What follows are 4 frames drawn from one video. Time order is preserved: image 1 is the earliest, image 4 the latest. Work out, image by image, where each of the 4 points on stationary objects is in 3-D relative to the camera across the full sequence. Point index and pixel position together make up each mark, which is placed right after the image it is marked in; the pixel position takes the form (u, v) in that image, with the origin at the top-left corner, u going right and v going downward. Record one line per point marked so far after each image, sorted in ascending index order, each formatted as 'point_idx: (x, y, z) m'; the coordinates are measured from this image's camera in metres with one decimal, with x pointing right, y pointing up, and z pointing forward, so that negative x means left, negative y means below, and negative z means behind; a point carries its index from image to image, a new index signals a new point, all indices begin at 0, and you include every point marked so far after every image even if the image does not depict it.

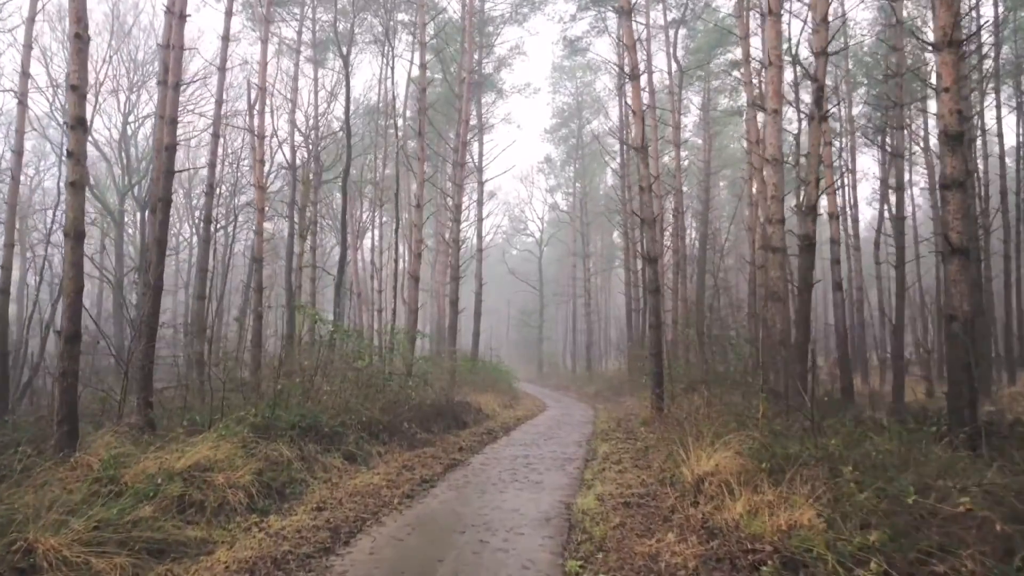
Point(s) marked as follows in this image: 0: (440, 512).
0: (-0.6, -1.8, +5.3) m
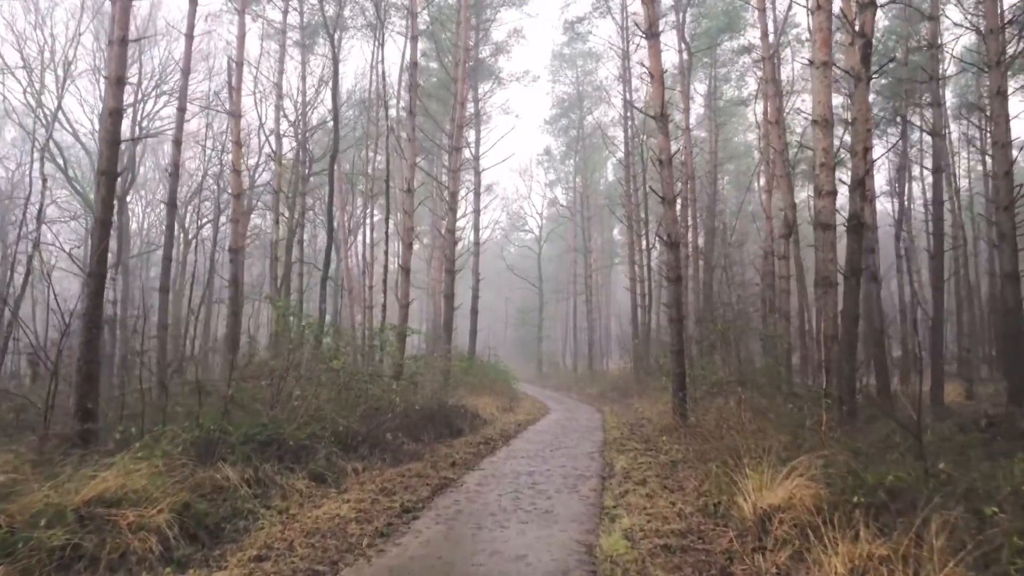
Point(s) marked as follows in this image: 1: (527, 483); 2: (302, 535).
0: (-0.5, -1.6, +4.0) m
1: (+0.2, -1.9, +6.5) m
2: (-1.4, -1.6, +4.4) m
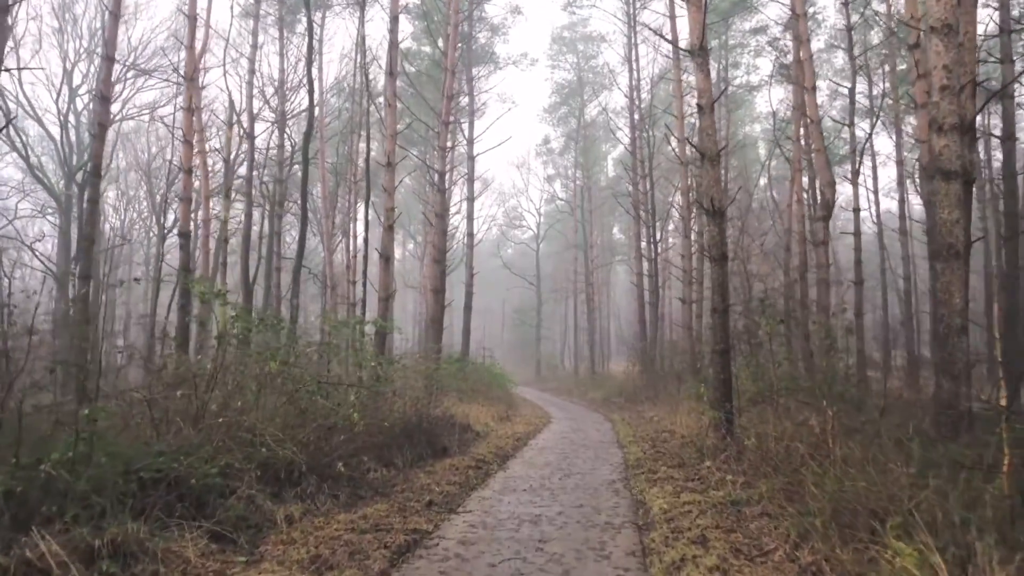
0: (-0.5, -1.4, +2.0) m
1: (+0.1, -1.7, +4.5) m
2: (-1.4, -1.4, +2.4) m
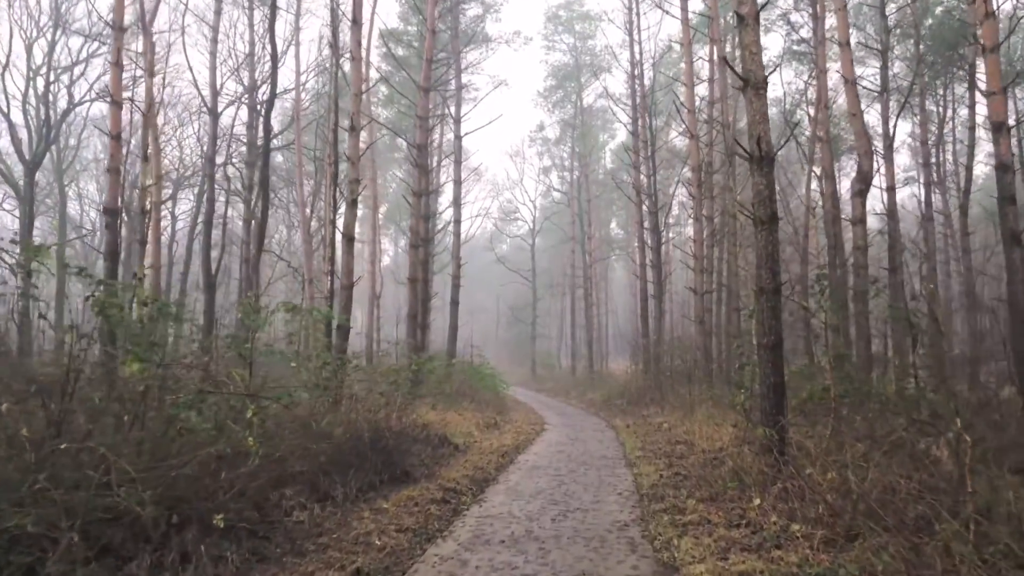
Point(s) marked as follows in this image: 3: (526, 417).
0: (-0.7, -1.2, +0.3) m
1: (0.0, -1.5, +2.7) m
2: (-1.5, -1.2, +0.6) m
3: (+0.3, -2.8, +14.7) m
